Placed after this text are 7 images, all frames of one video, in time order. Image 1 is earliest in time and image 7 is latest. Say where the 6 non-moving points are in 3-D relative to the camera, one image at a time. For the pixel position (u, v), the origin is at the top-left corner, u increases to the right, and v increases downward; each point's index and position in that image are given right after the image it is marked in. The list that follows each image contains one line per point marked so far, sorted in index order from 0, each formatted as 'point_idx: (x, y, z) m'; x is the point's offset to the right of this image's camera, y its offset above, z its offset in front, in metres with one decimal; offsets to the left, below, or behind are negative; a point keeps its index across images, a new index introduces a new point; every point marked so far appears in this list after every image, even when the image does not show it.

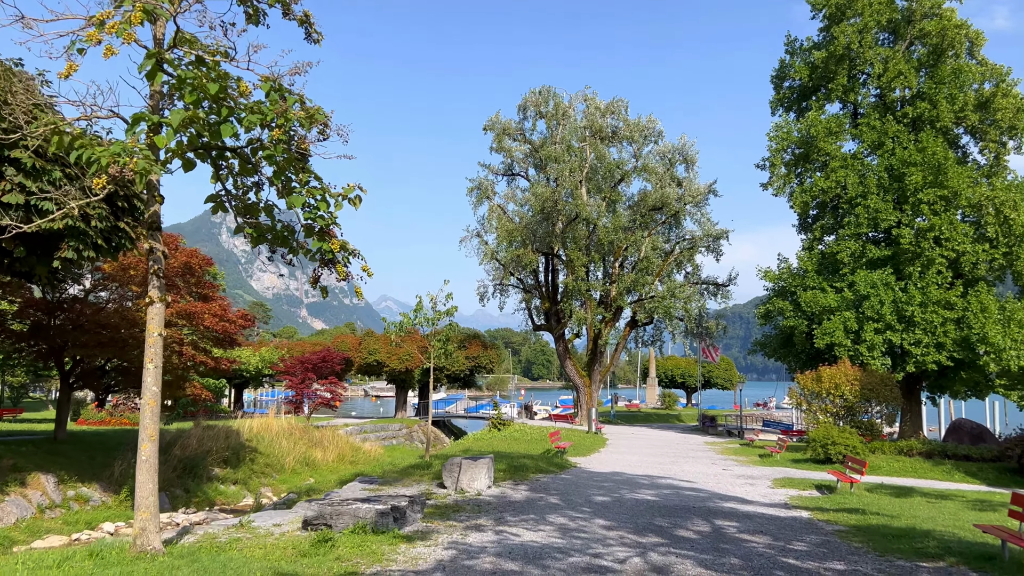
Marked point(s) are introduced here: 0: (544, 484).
0: (+0.5, -2.9, +11.8) m
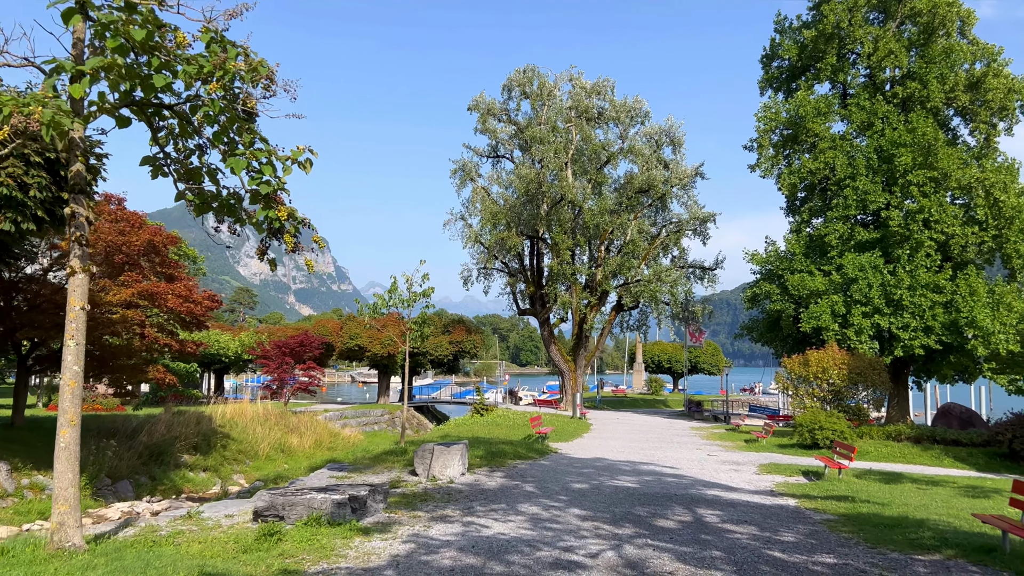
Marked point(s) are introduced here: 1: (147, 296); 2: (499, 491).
0: (+0.1, -2.6, +11.3) m
1: (-6.0, -0.1, +12.9) m
2: (-0.2, -2.4, +9.3) m
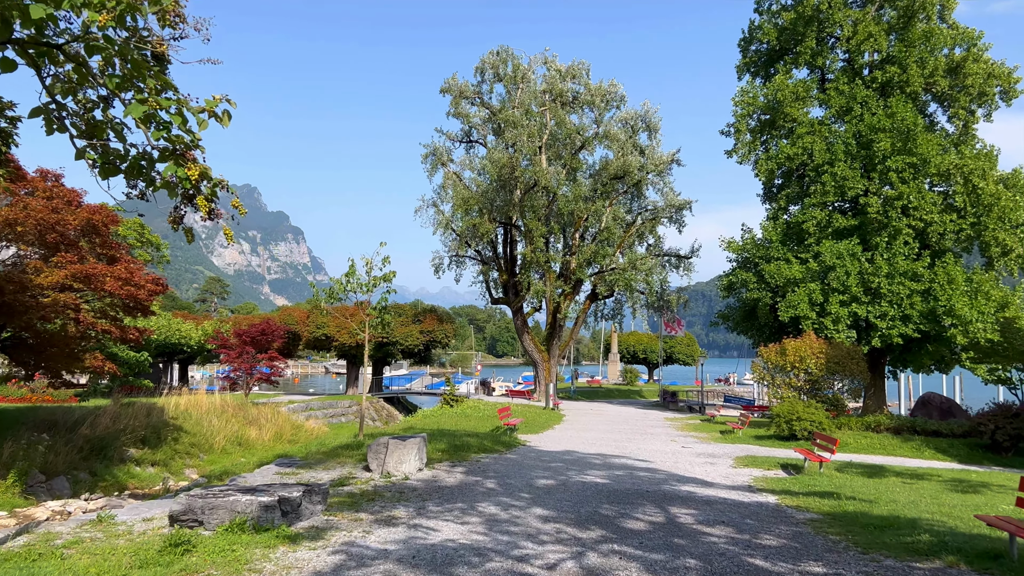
0: (-0.4, -2.4, +10.6) m
1: (-6.5, +0.2, +12.0) m
2: (-0.6, -2.2, +8.5) m
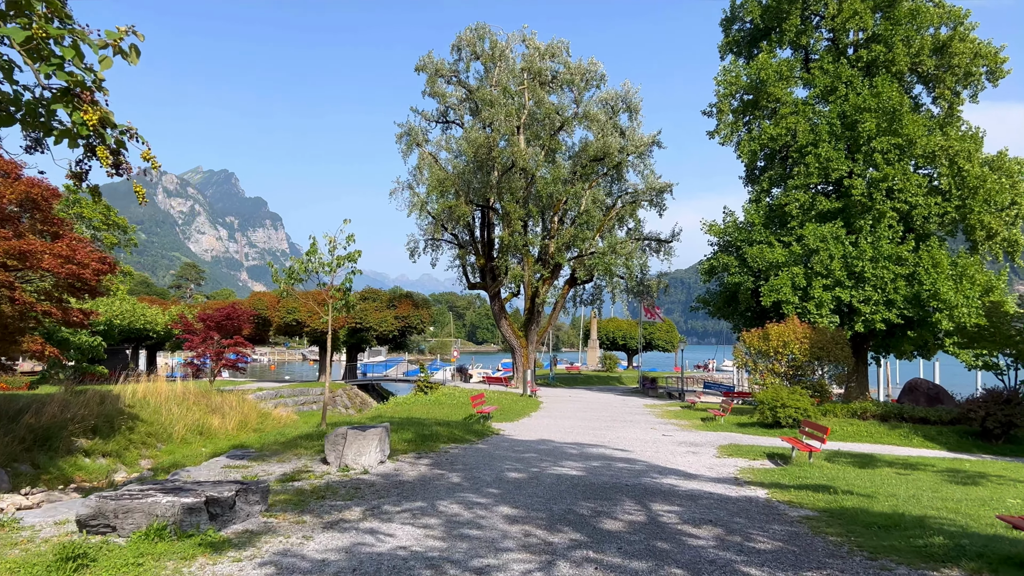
0: (-0.8, -2.1, +9.9) m
1: (-6.9, +0.5, +11.1) m
2: (-0.9, -1.9, +7.8) m
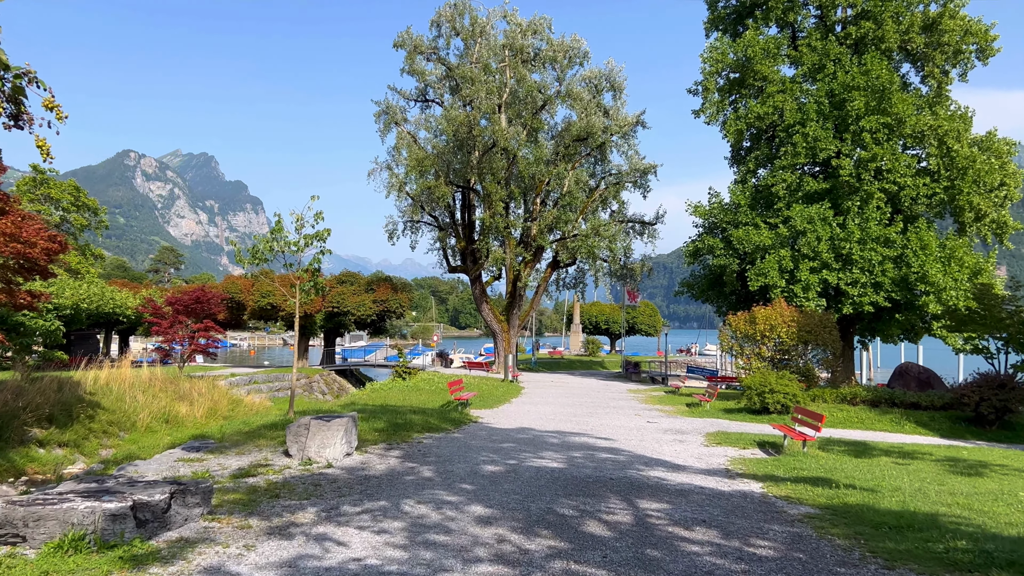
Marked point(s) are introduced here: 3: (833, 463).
0: (-1.0, -1.9, +9.2) m
1: (-7.2, +0.7, +10.3) m
2: (-1.1, -1.7, +7.2) m
3: (+3.5, -1.9, +8.5) m
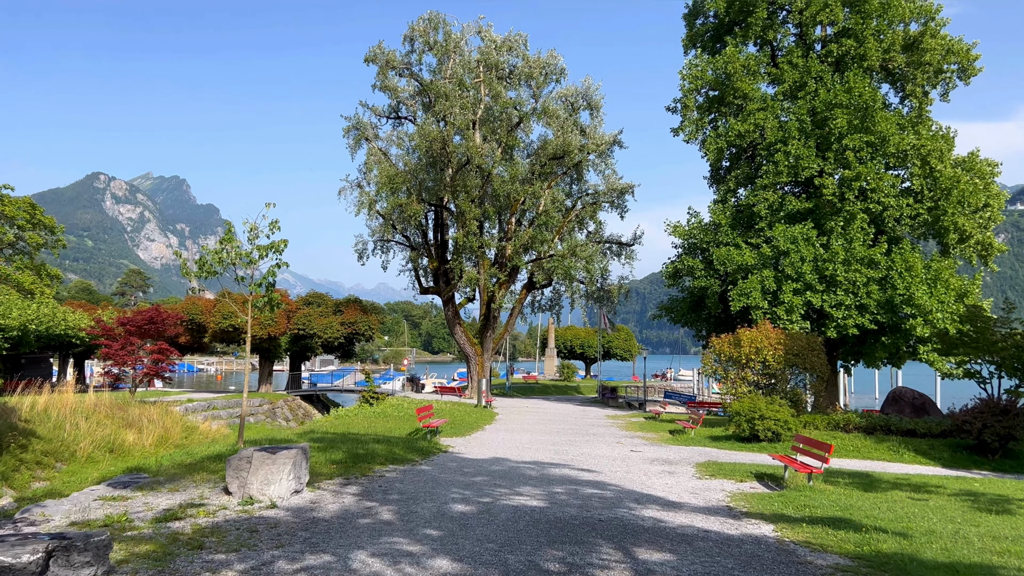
0: (-1.3, -2.0, +8.2) m
1: (-7.5, +0.6, +9.1) m
2: (-1.4, -1.8, +6.1) m
3: (+3.2, -2.0, +7.6) m
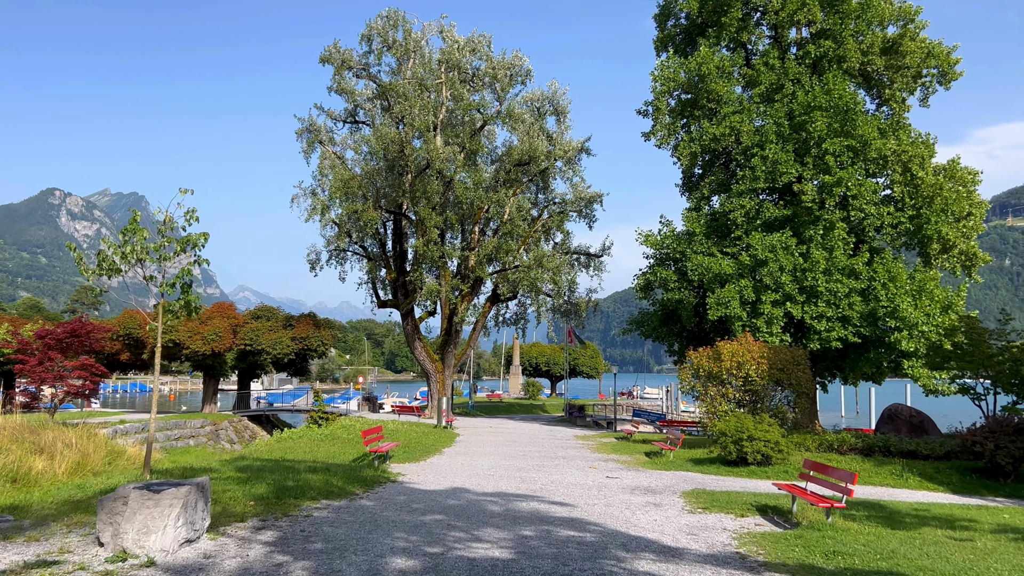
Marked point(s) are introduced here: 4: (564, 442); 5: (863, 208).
0: (-1.7, -2.0, +6.6) m
1: (-7.9, +0.6, +7.2) m
2: (-1.6, -1.7, +4.5) m
3: (+2.9, -2.0, +6.2) m
4: (+1.3, -3.8, +19.6) m
5: (+8.9, +2.1, +19.9) m
